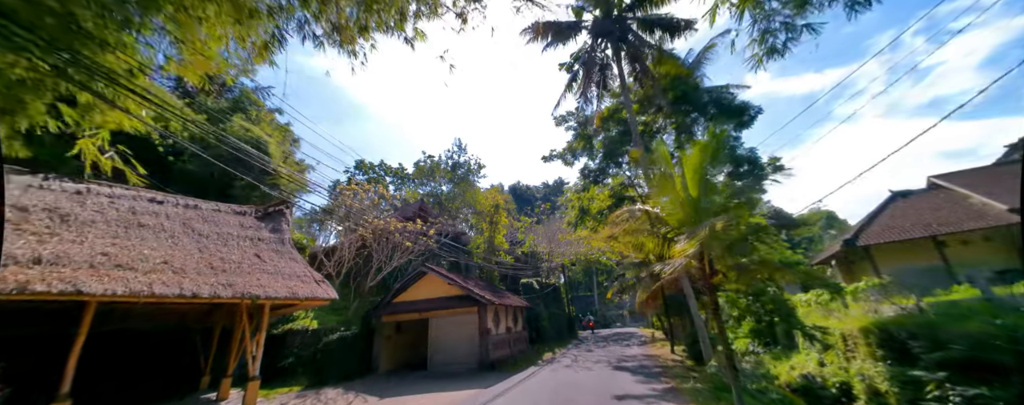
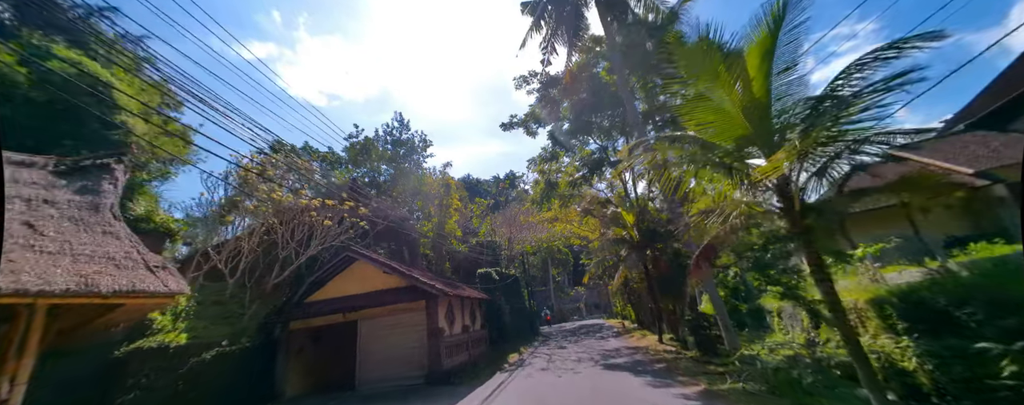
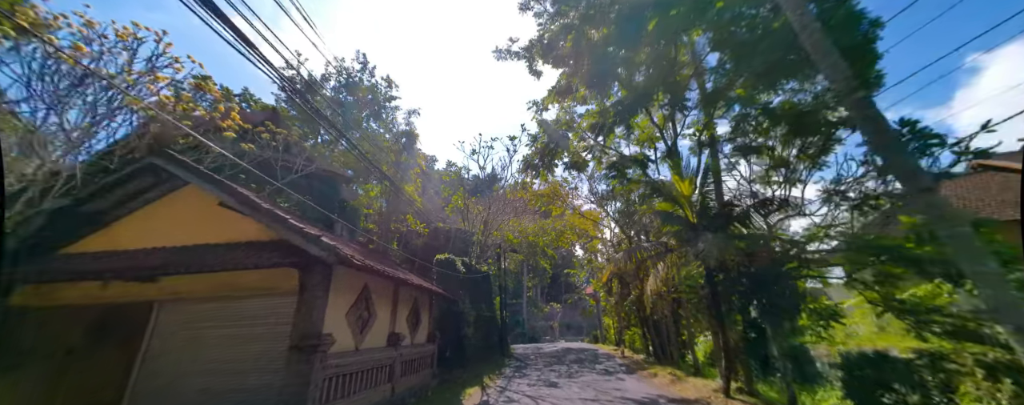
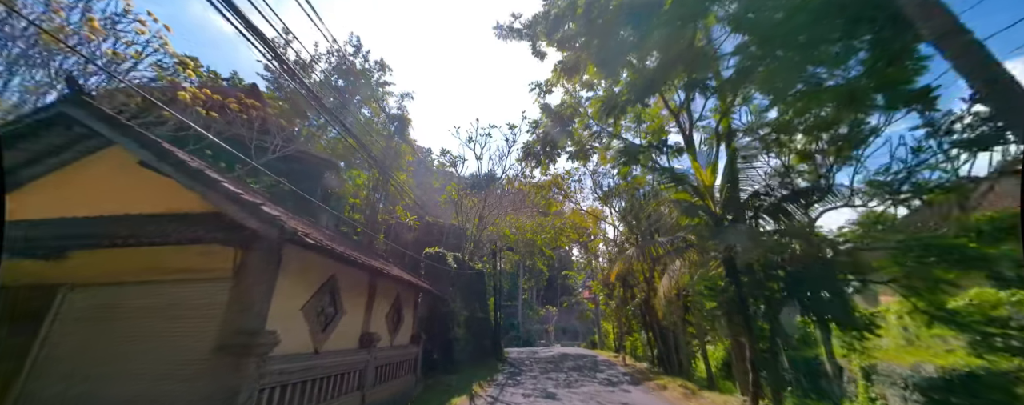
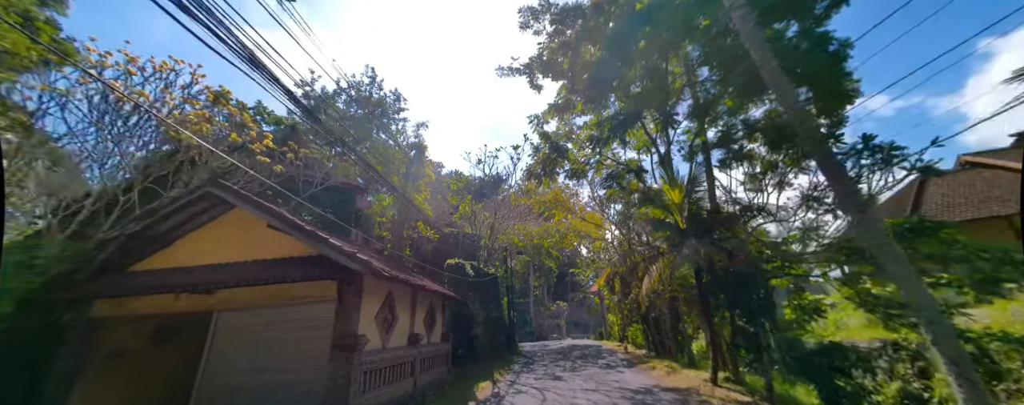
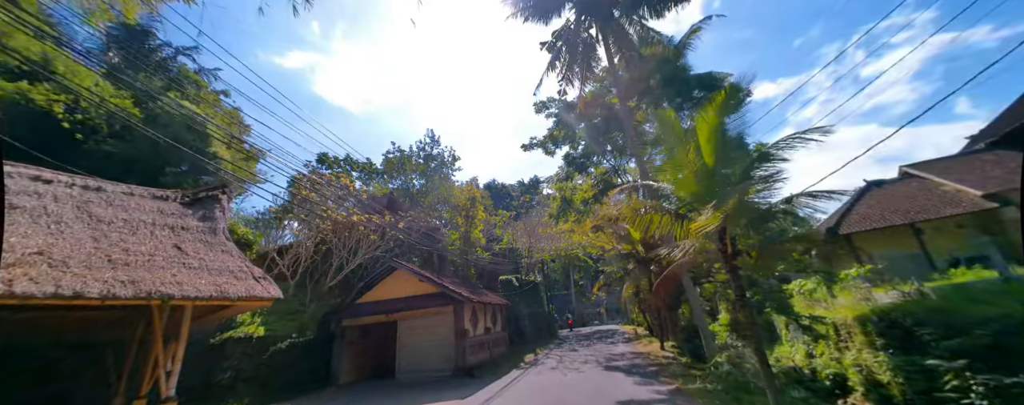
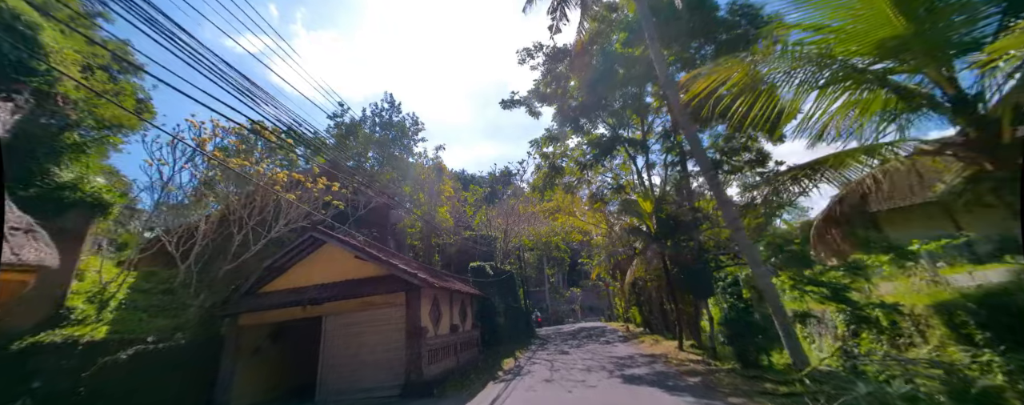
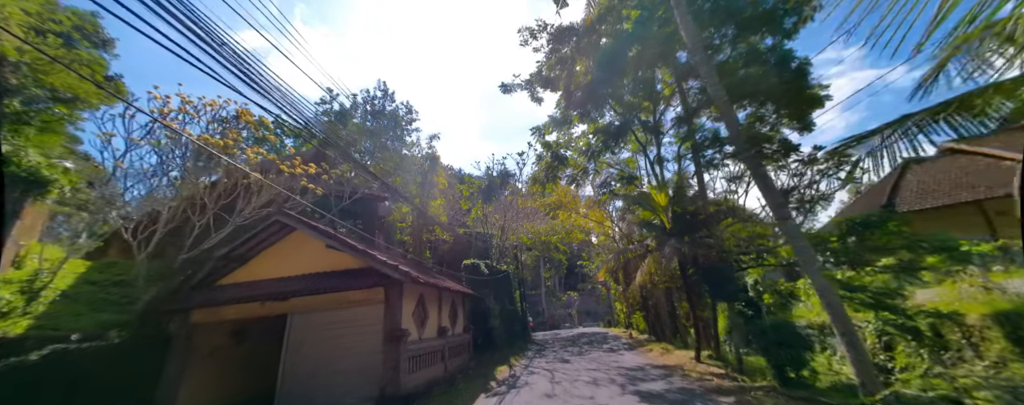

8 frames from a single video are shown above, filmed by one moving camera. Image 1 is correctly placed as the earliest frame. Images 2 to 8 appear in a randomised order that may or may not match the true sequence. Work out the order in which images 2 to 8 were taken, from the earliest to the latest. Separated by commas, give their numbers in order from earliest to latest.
6, 2, 7, 8, 5, 3, 4
